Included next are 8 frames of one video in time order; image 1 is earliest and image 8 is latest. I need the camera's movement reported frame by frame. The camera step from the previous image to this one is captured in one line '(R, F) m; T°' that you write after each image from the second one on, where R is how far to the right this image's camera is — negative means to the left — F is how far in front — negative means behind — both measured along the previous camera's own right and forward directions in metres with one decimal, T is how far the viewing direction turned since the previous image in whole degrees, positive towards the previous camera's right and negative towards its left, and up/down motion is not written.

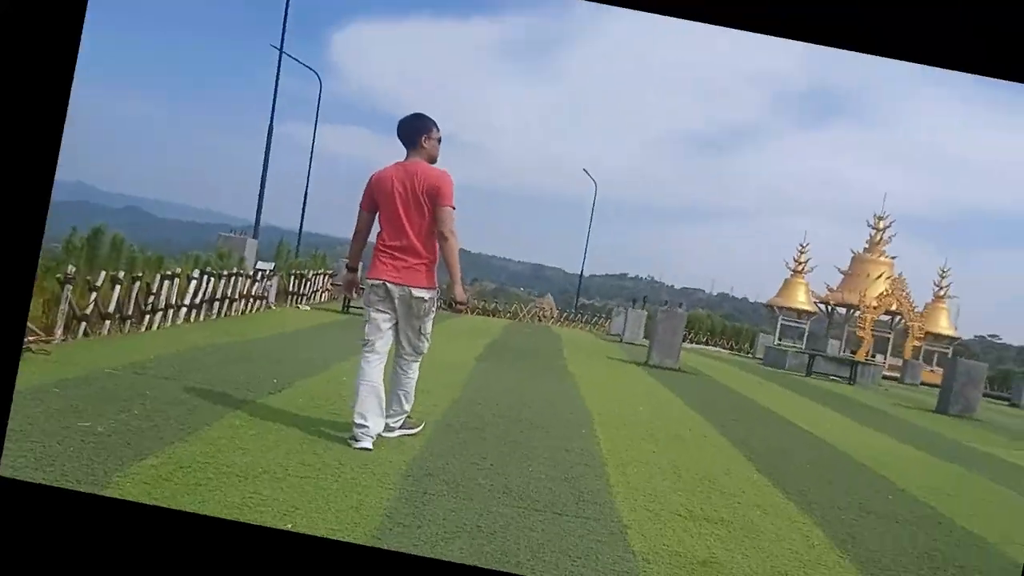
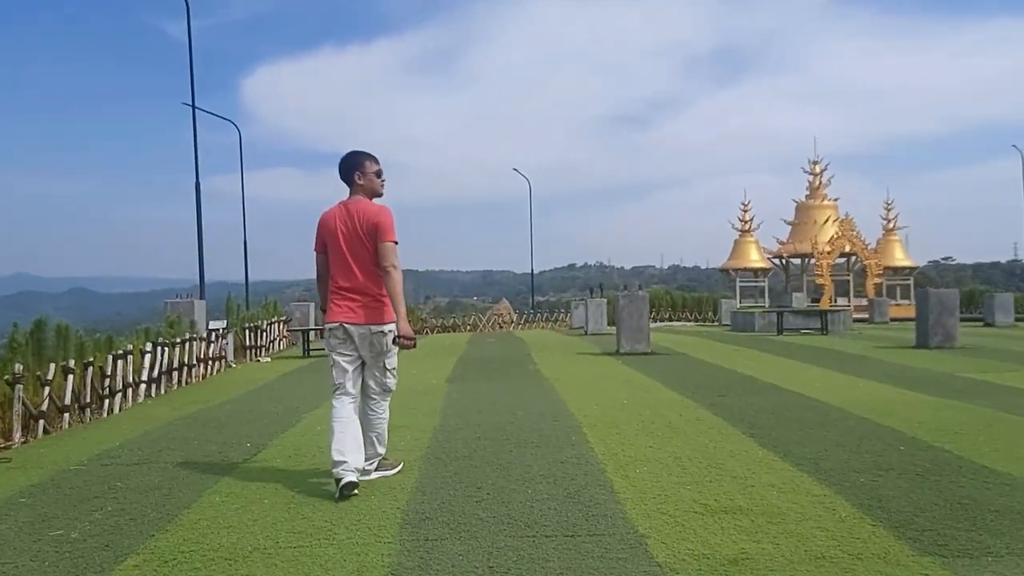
(-0.1, +0.4) m; +3°
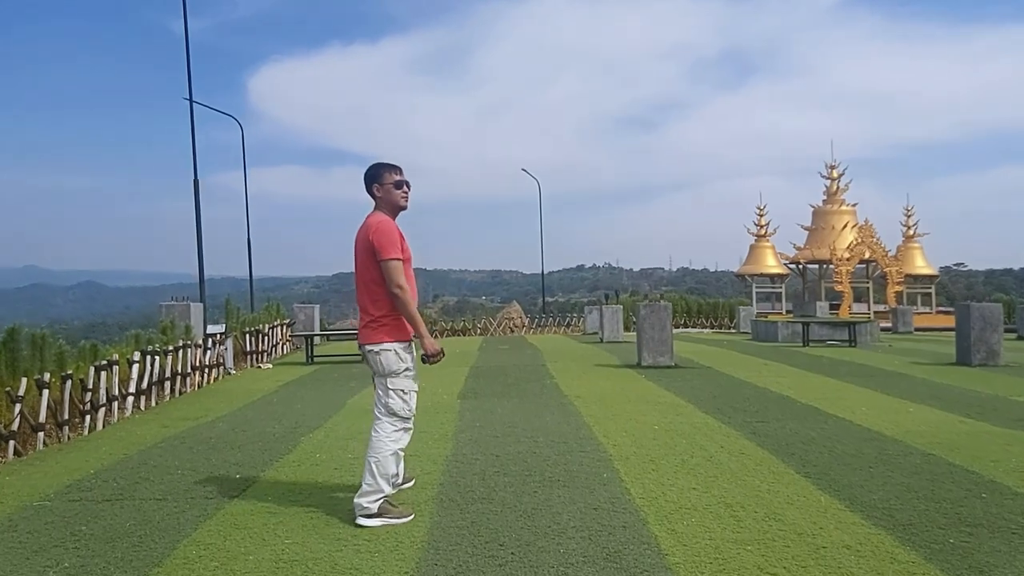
(-0.2, +0.9) m; -1°
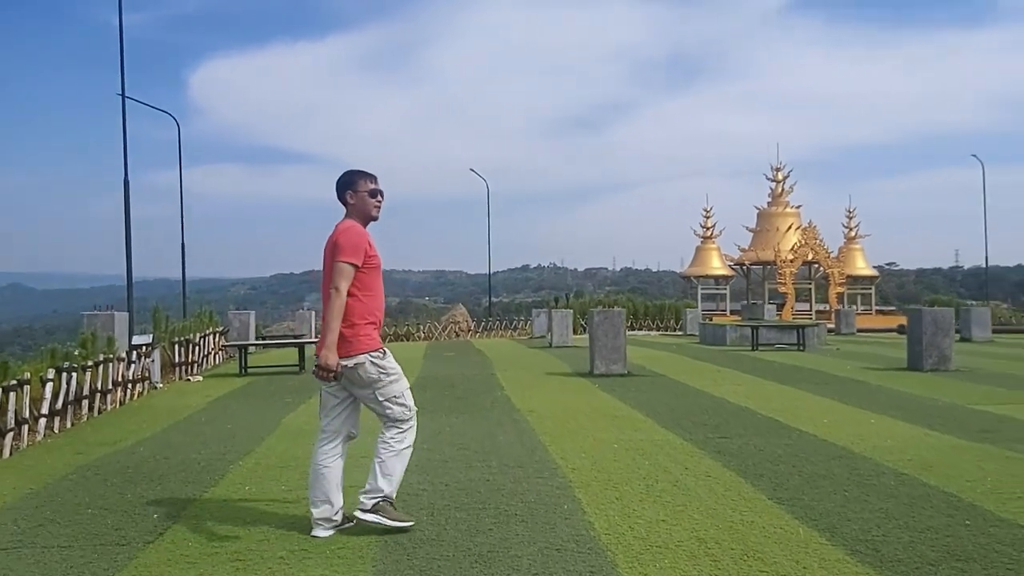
(-0.1, +0.6) m; +4°
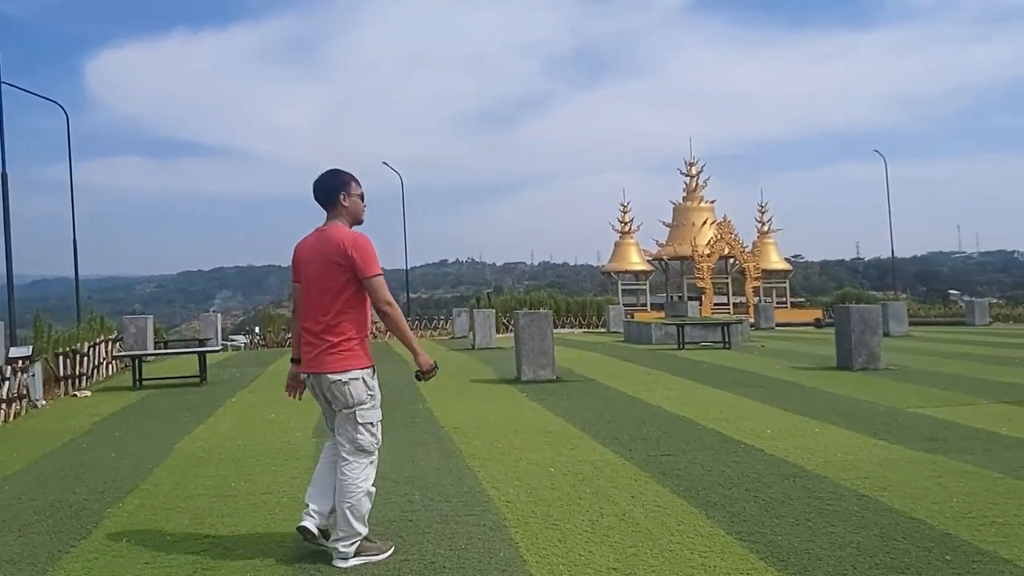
(0.0, +0.9) m; +6°
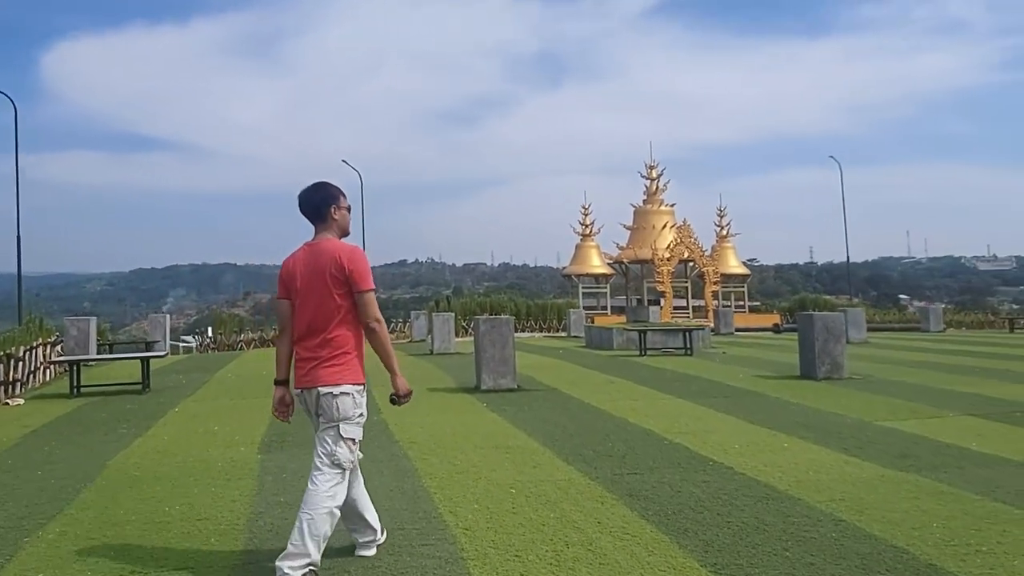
(0.0, +0.5) m; +3°
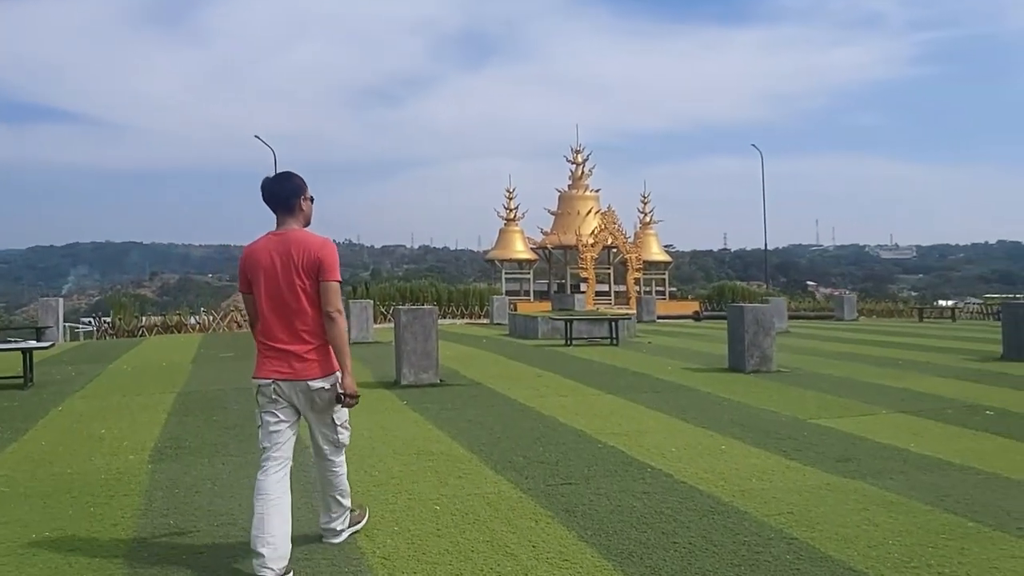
(0.0, +0.7) m; +5°
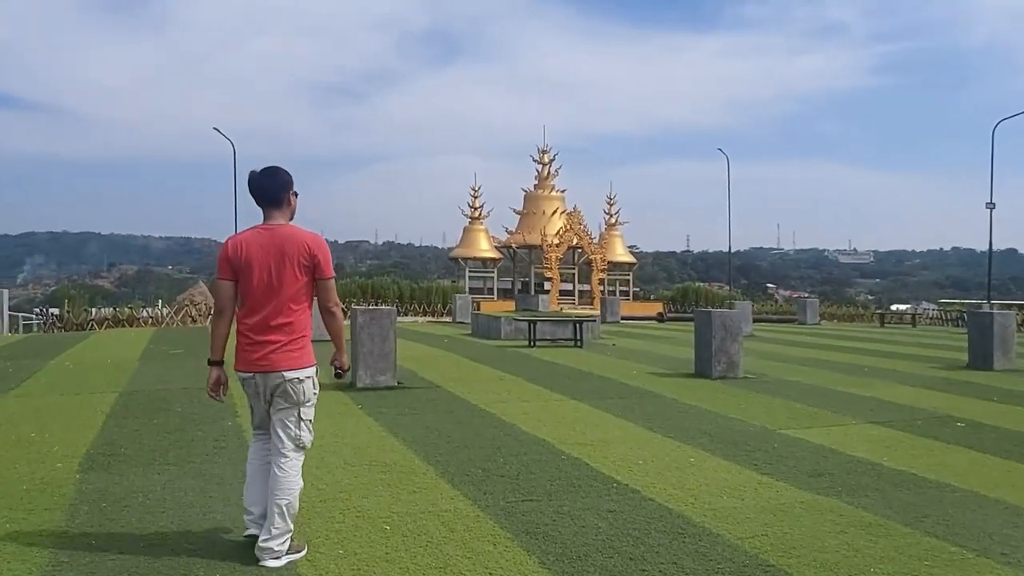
(0.0, +0.5) m; +2°
